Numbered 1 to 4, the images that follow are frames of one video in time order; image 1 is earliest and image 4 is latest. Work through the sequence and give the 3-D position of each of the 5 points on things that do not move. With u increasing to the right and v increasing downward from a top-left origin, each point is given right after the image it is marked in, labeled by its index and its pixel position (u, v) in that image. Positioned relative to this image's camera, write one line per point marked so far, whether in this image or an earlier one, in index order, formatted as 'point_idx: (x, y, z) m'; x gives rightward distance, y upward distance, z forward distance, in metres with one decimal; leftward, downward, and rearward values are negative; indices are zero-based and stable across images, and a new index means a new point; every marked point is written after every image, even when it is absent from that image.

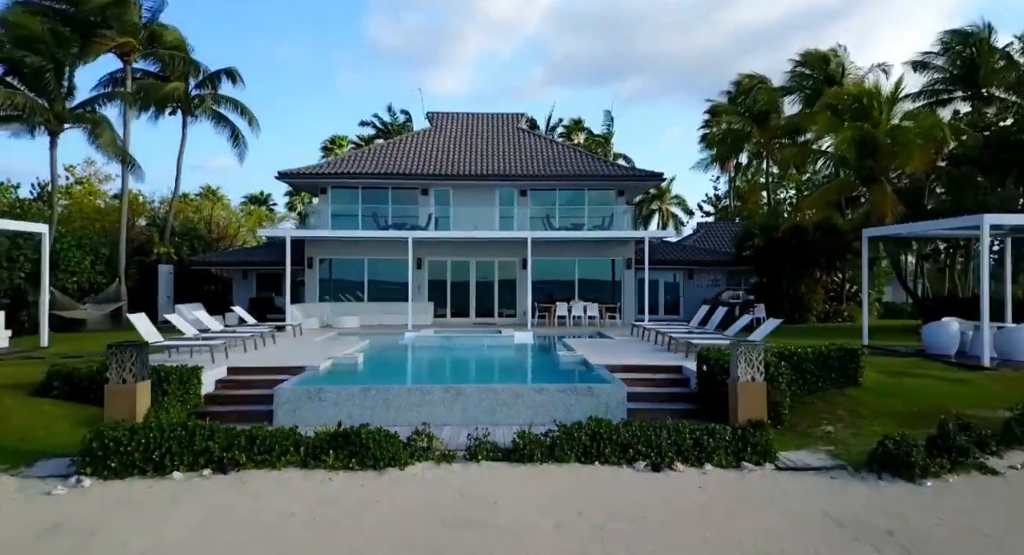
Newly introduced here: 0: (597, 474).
0: (+1.0, -2.3, +6.5) m
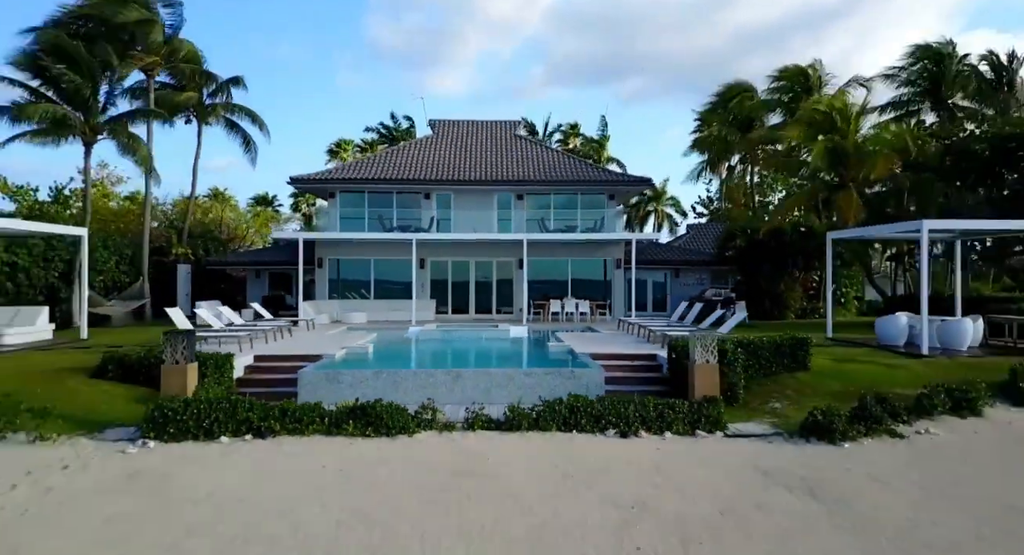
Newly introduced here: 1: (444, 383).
0: (+0.9, -2.3, +7.8) m
1: (-1.1, -1.8, +9.6) m
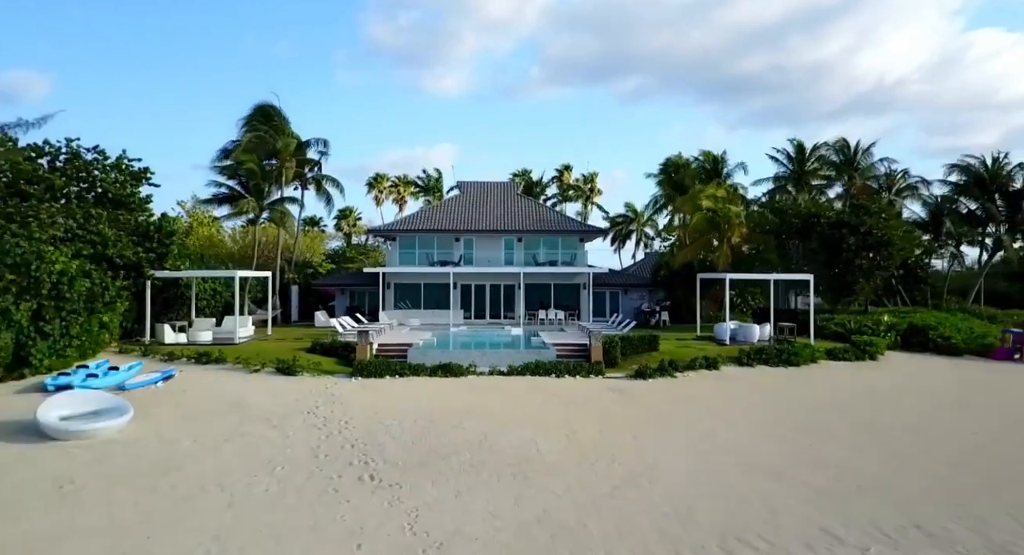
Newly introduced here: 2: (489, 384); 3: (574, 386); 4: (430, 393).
0: (+0.8, -3.2, +17.8) m
1: (-1.2, -2.8, +19.6) m
2: (-0.7, -3.3, +17.0) m
3: (+1.9, -3.3, +16.8) m
4: (-2.4, -3.4, +16.1) m
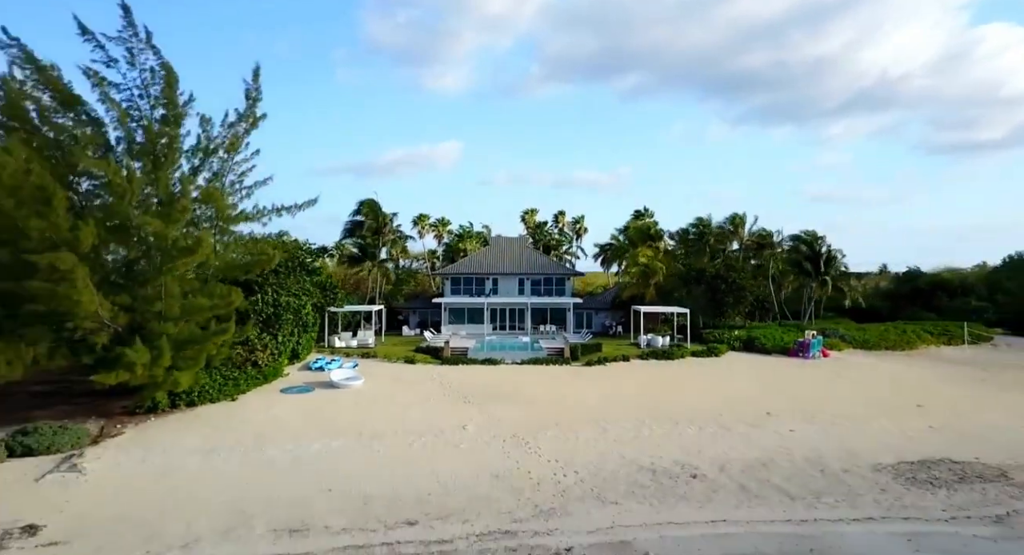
0: (+1.5, -5.5, +34.4) m
1: (-0.5, -5.1, +36.3) m
2: (-0.1, -5.6, +33.6) m
3: (+2.5, -5.6, +33.4) m
4: (-1.8, -5.7, +32.7) m
